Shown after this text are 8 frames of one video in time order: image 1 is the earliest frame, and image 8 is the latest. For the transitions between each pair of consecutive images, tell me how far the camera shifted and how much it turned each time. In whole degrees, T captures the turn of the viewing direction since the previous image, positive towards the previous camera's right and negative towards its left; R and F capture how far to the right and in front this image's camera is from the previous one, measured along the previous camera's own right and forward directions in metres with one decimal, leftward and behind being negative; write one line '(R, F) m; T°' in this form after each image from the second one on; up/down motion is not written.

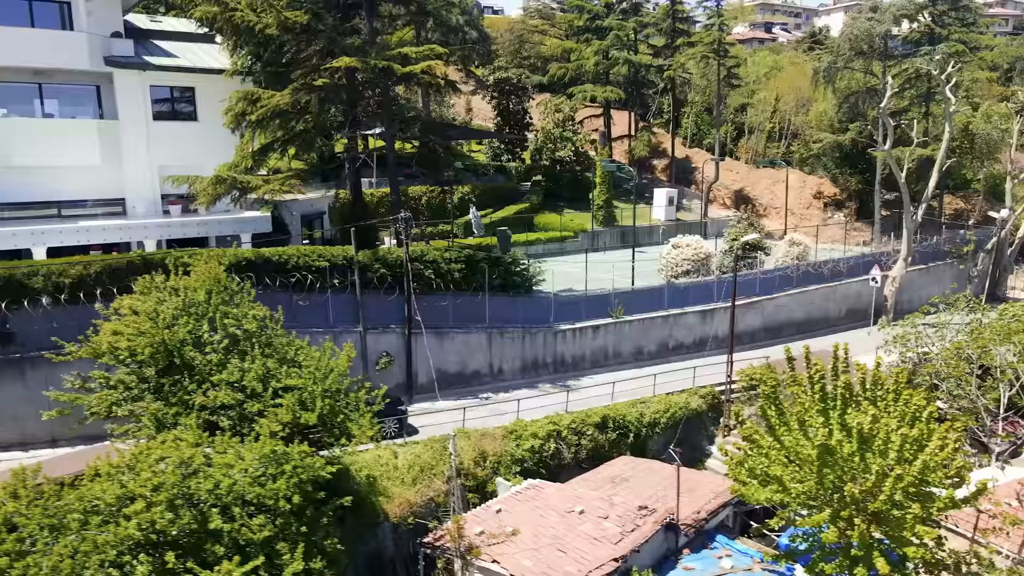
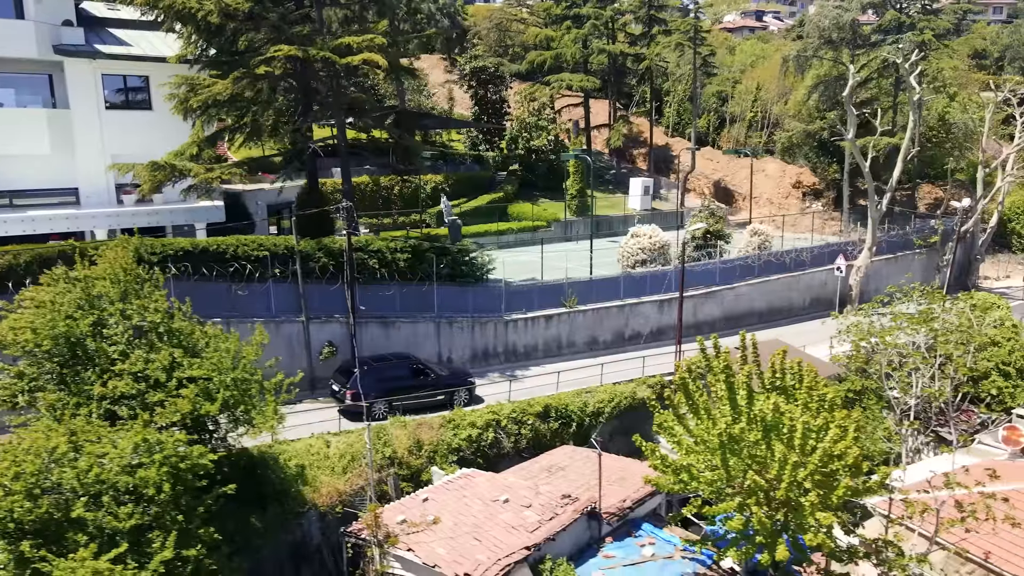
(+1.8, 0.0) m; 0°
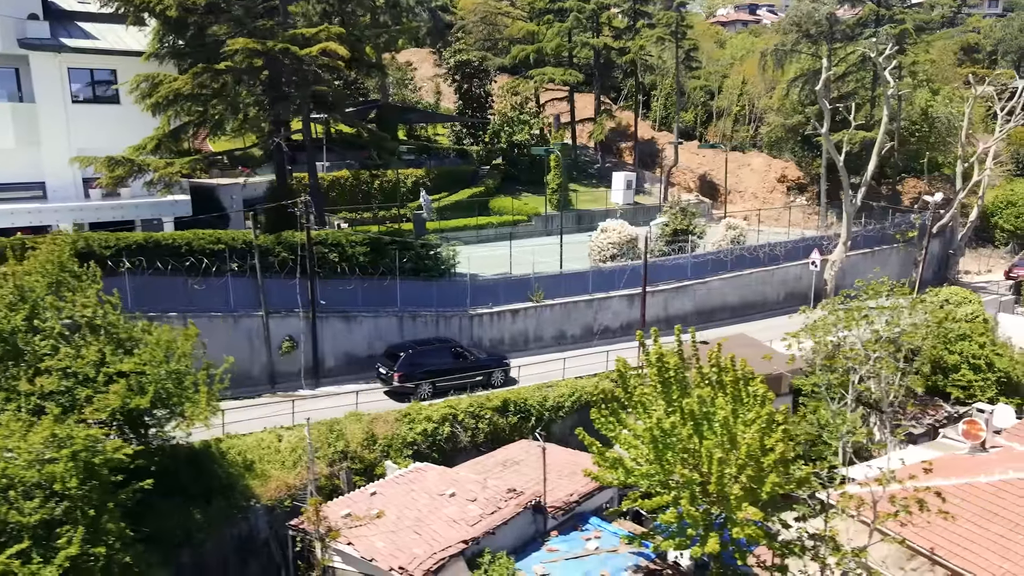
(+1.3, 0.0) m; 0°
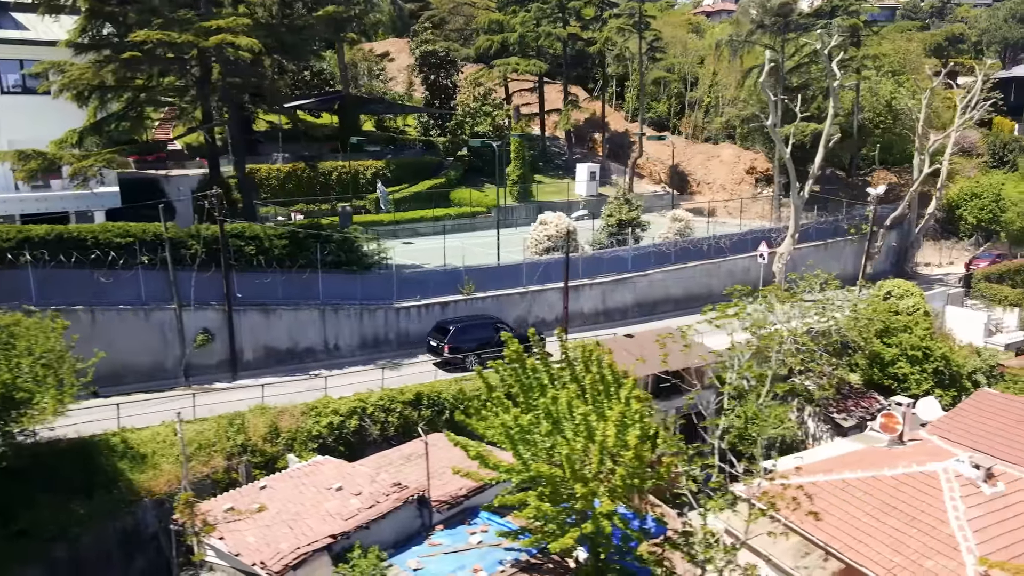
(+2.7, +0.1) m; 0°
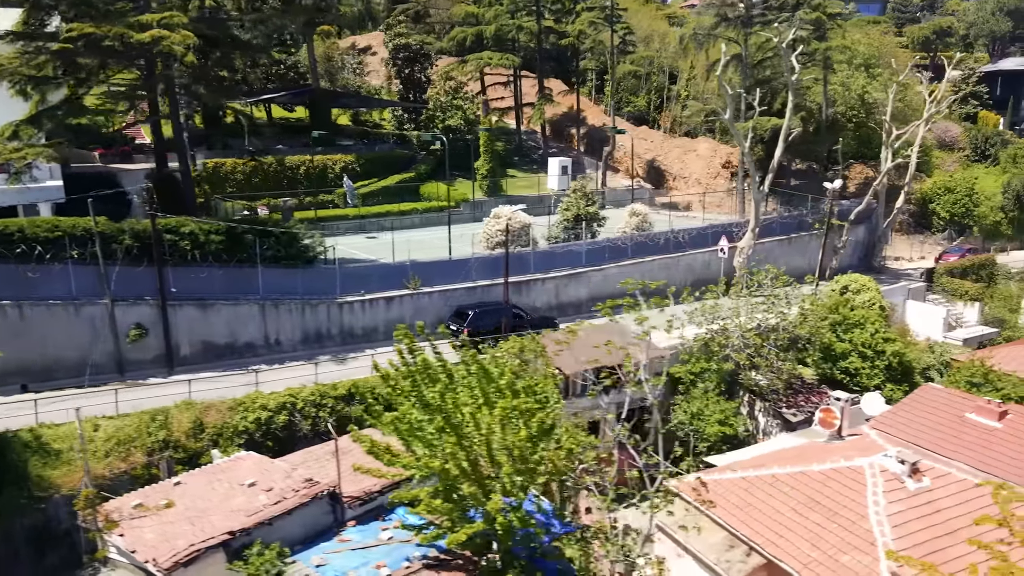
(+2.1, +0.1) m; 0°
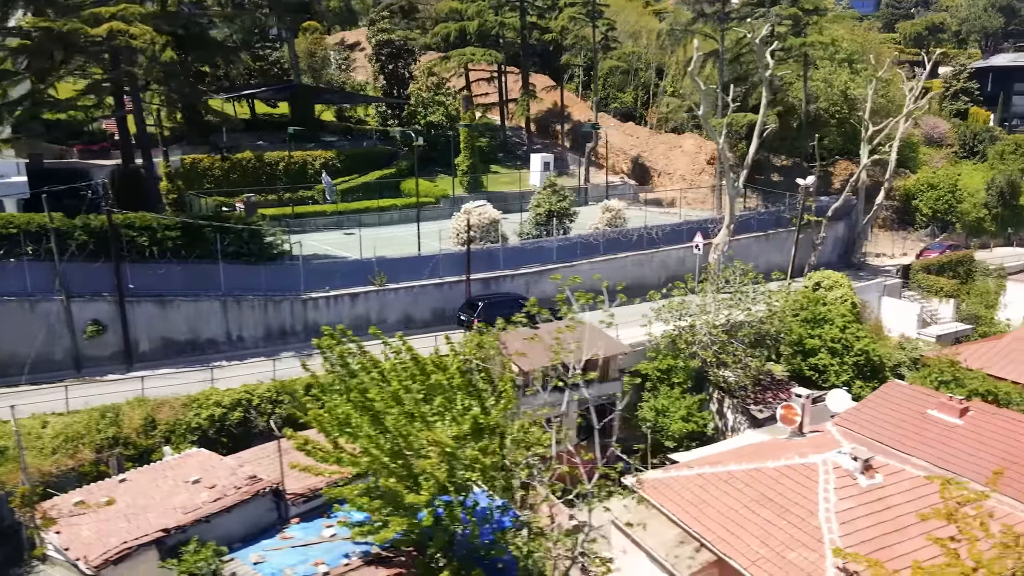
(+1.3, +0.1) m; 0°
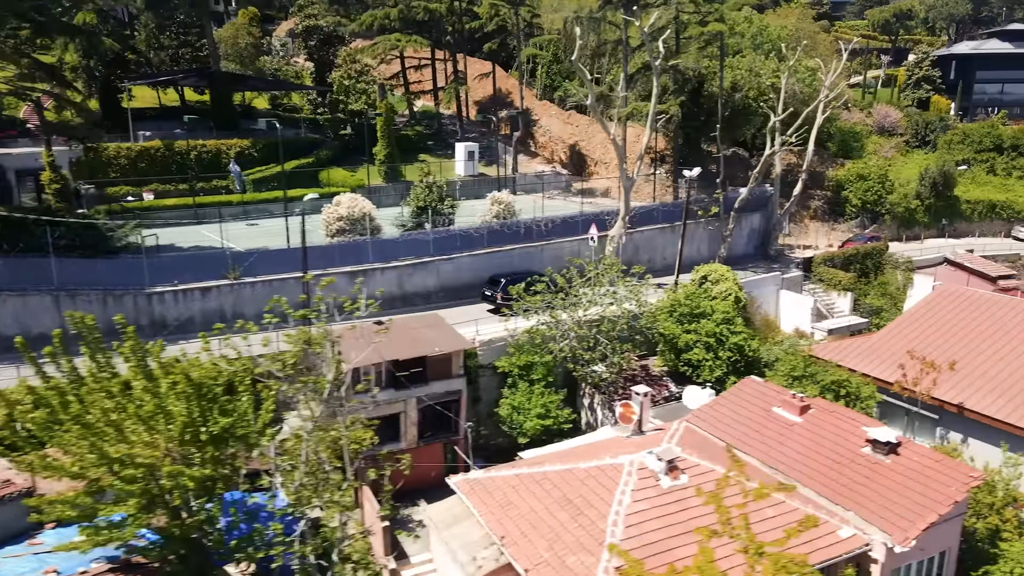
(+5.4, +0.5) m; 0°
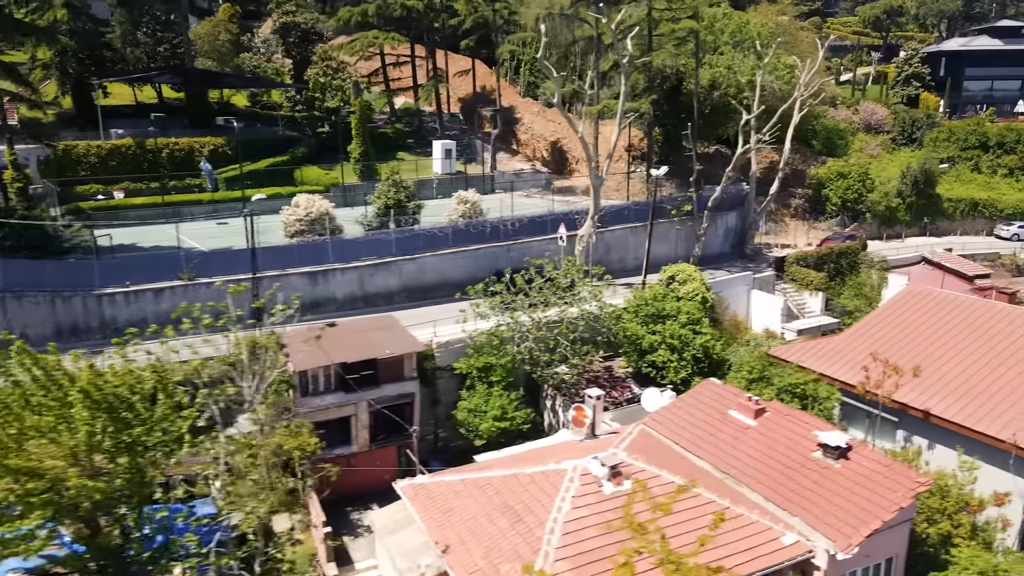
(+1.6, +0.3) m; 0°
